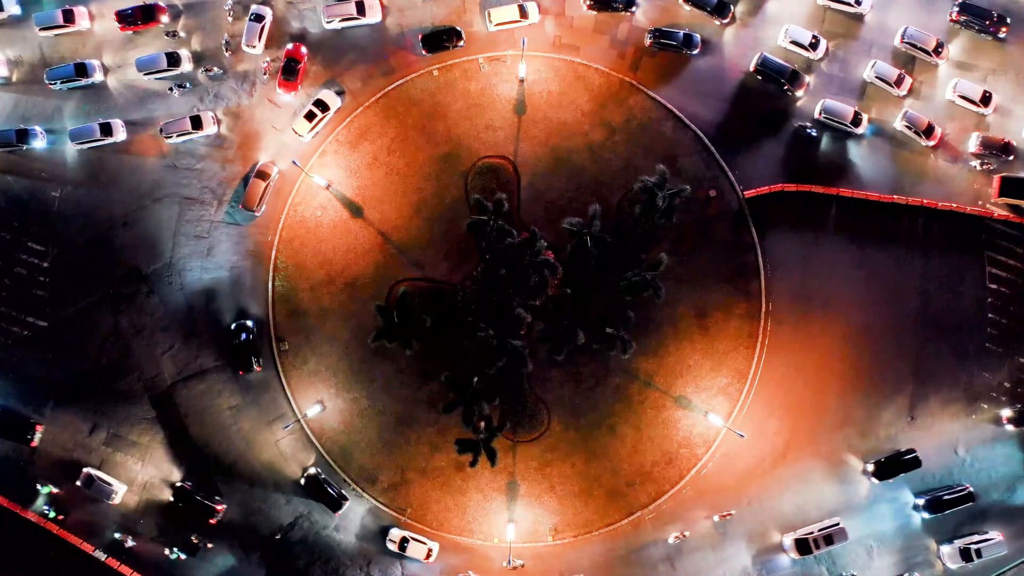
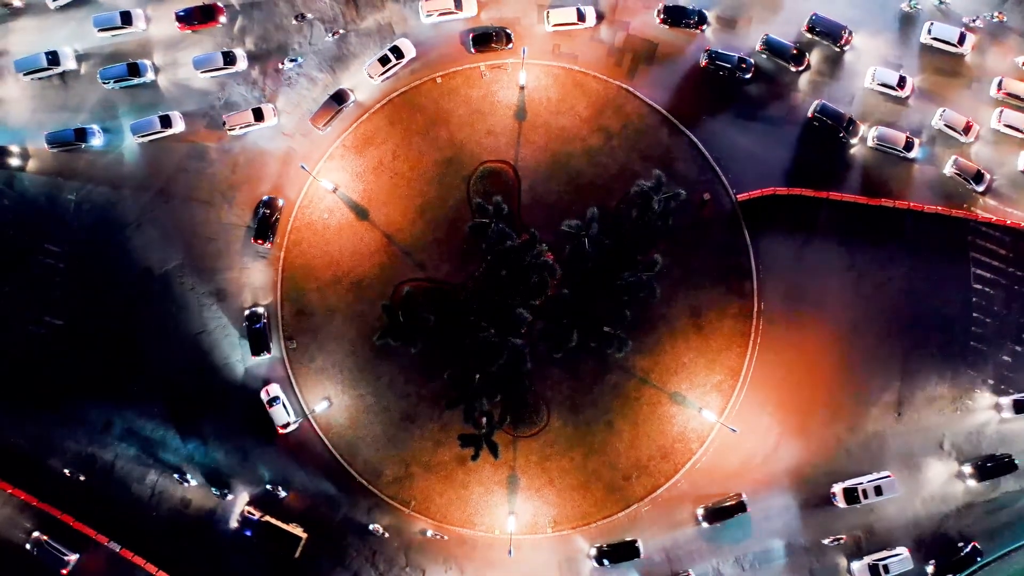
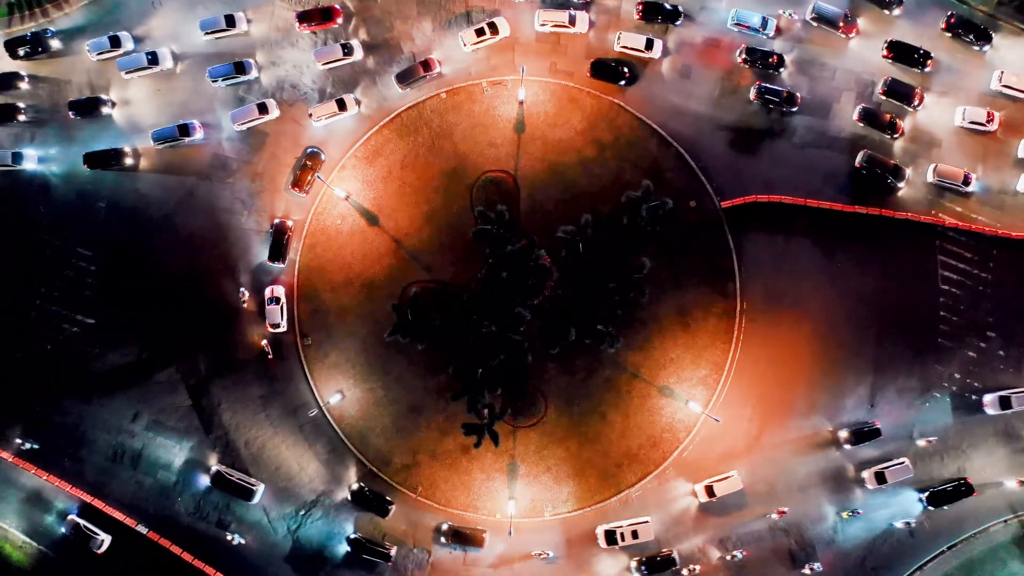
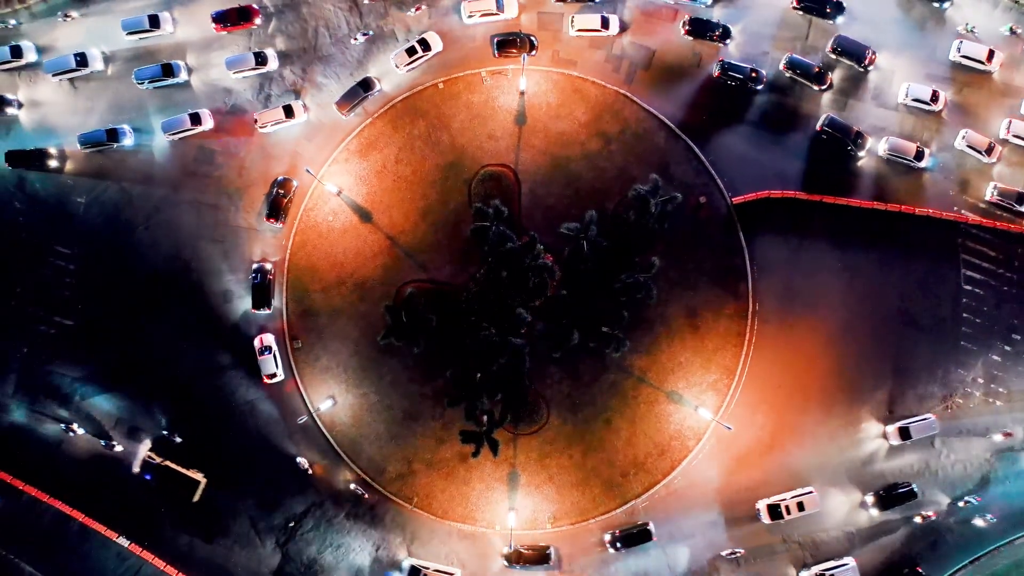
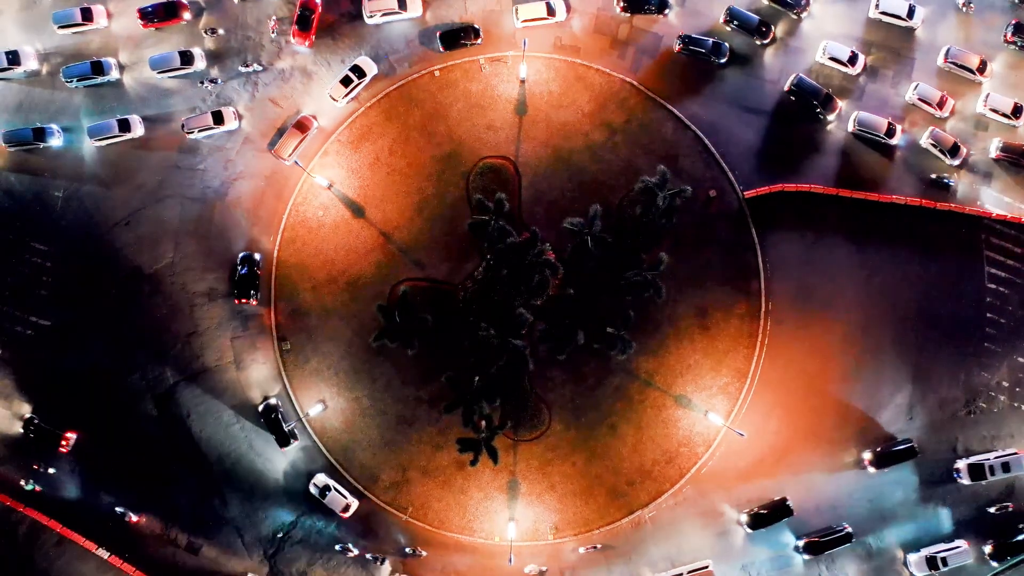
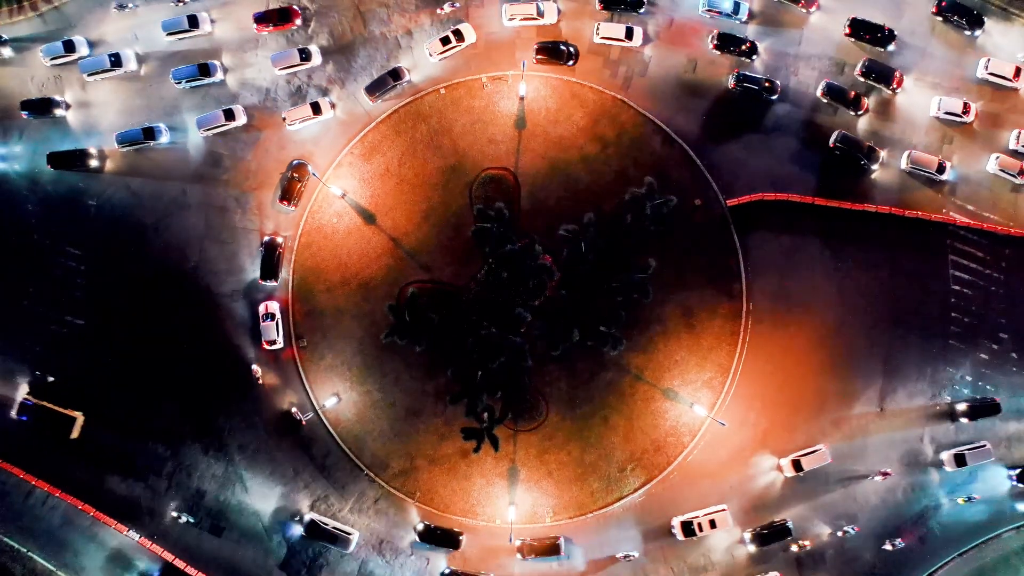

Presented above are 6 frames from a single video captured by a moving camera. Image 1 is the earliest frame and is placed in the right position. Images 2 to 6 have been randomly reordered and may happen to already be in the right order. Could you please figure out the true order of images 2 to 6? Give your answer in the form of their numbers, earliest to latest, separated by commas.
5, 2, 4, 6, 3
